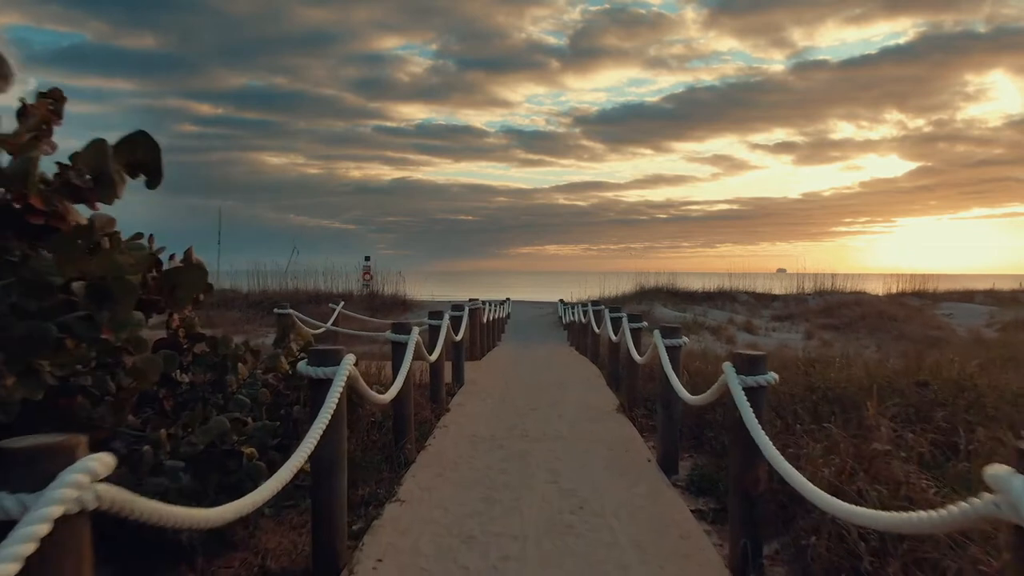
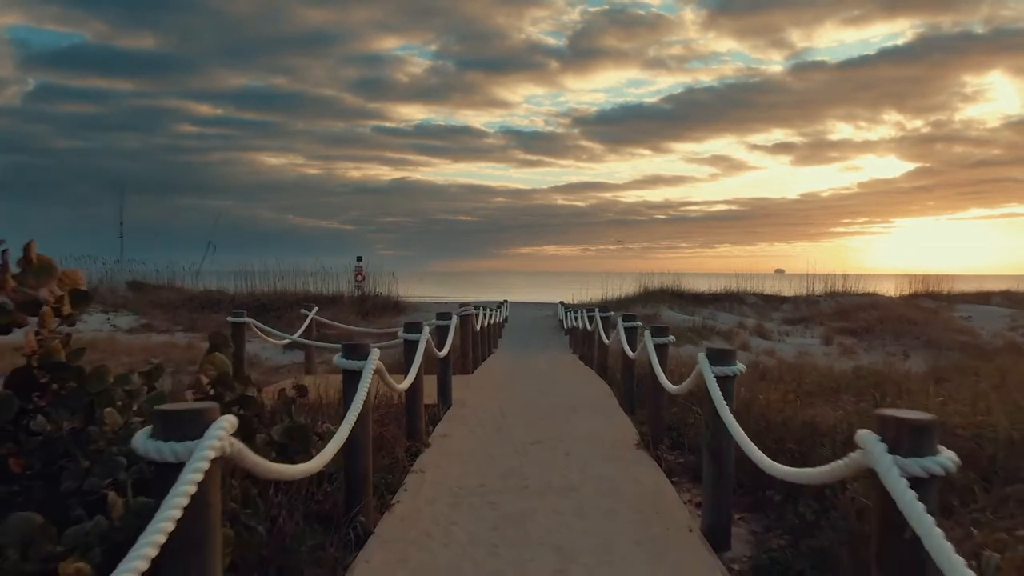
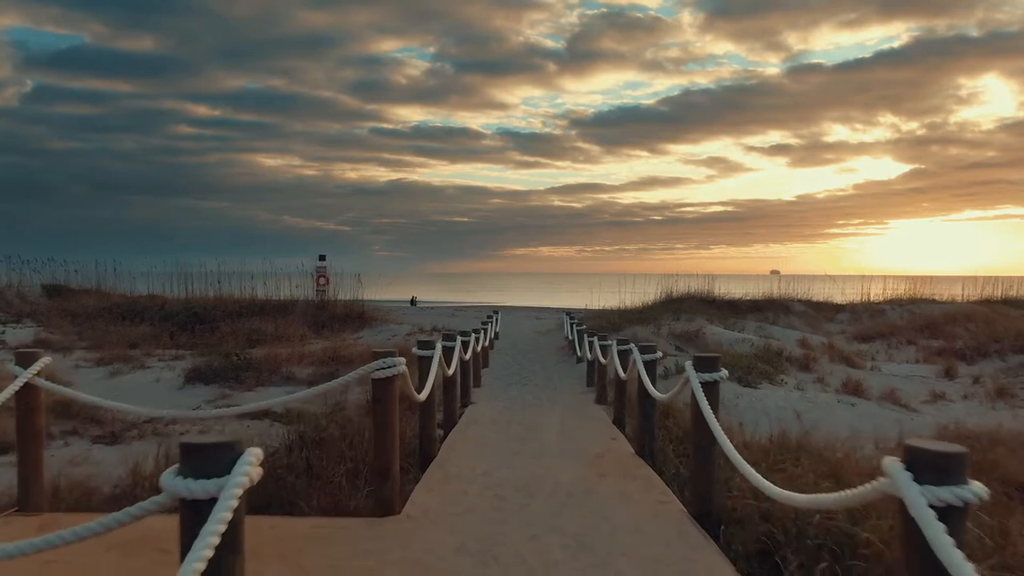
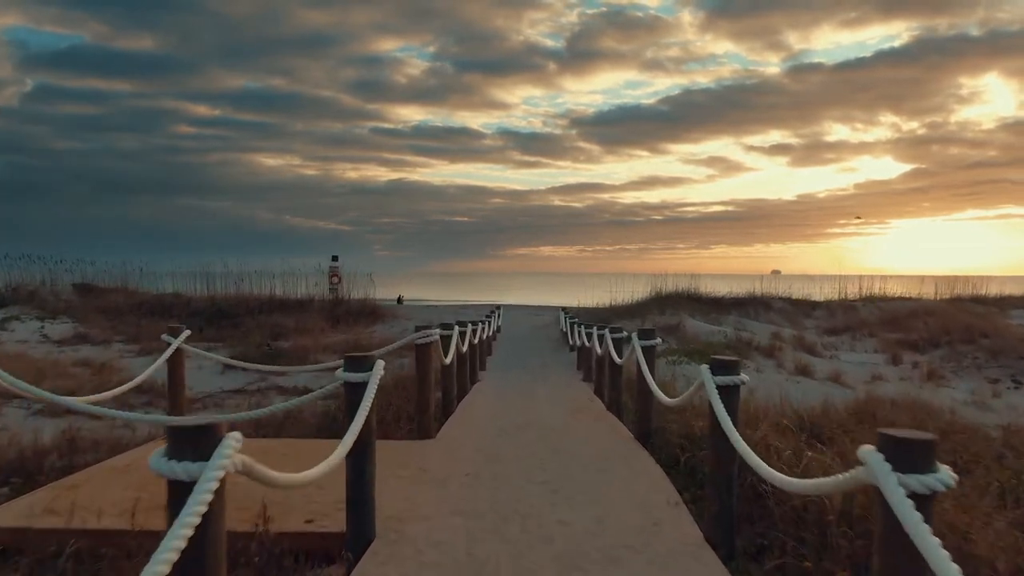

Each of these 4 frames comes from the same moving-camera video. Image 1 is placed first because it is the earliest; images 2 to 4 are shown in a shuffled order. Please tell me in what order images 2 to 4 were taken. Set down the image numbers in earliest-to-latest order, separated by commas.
2, 4, 3
